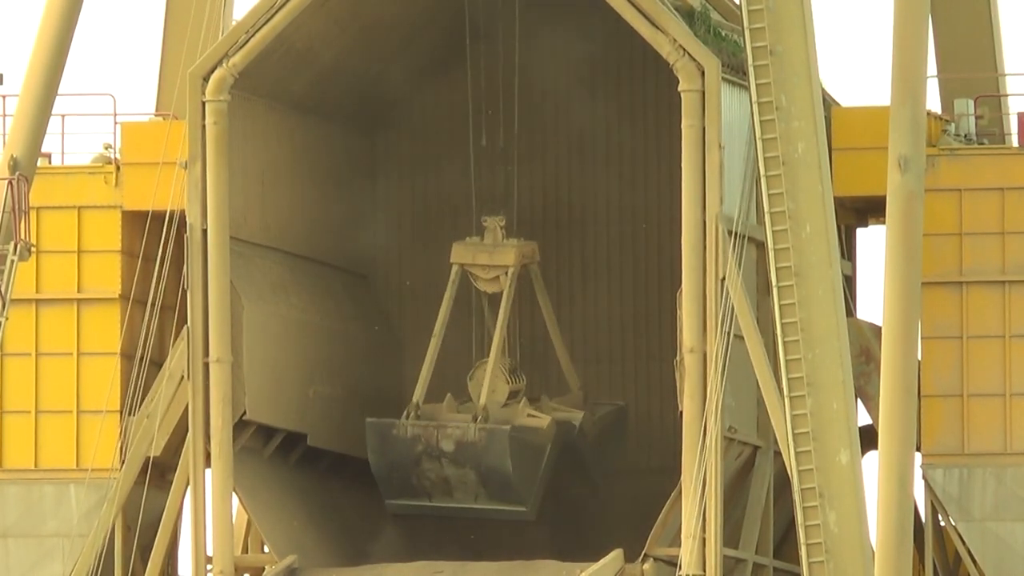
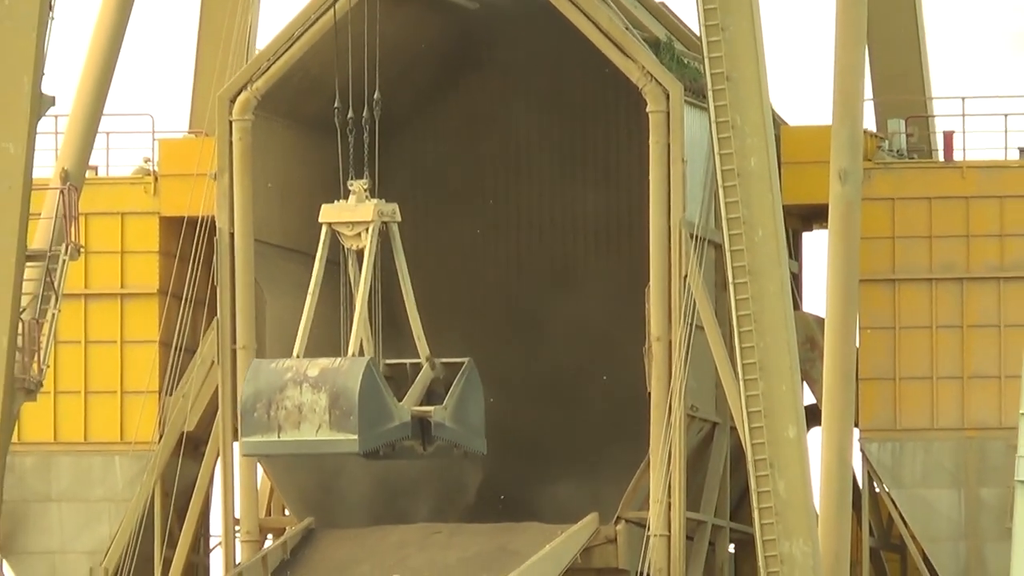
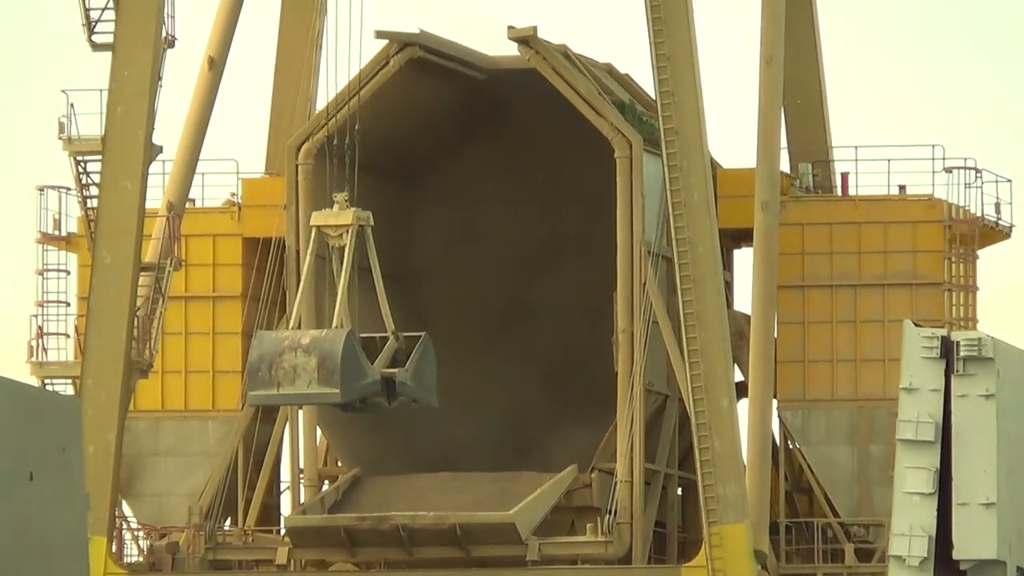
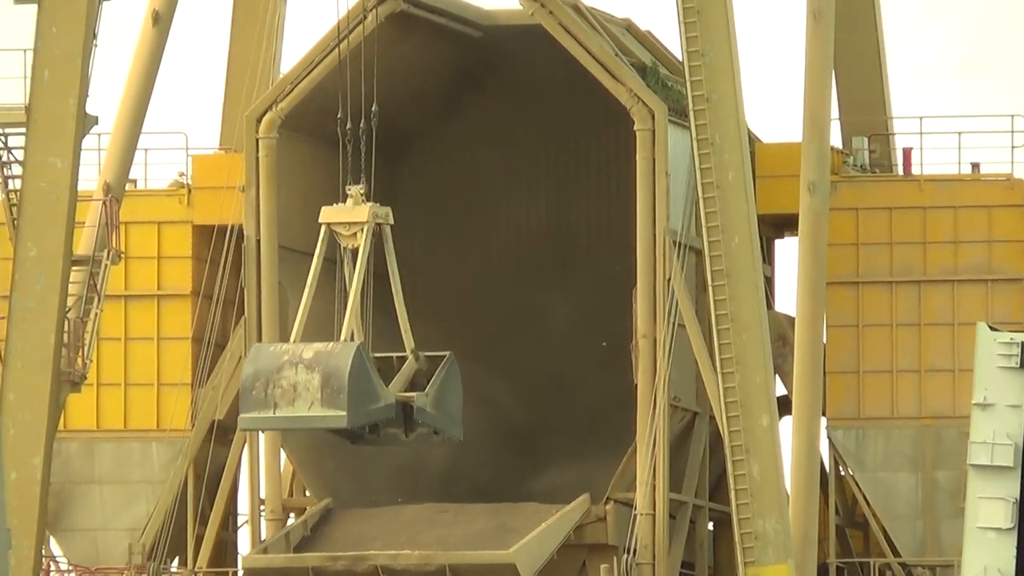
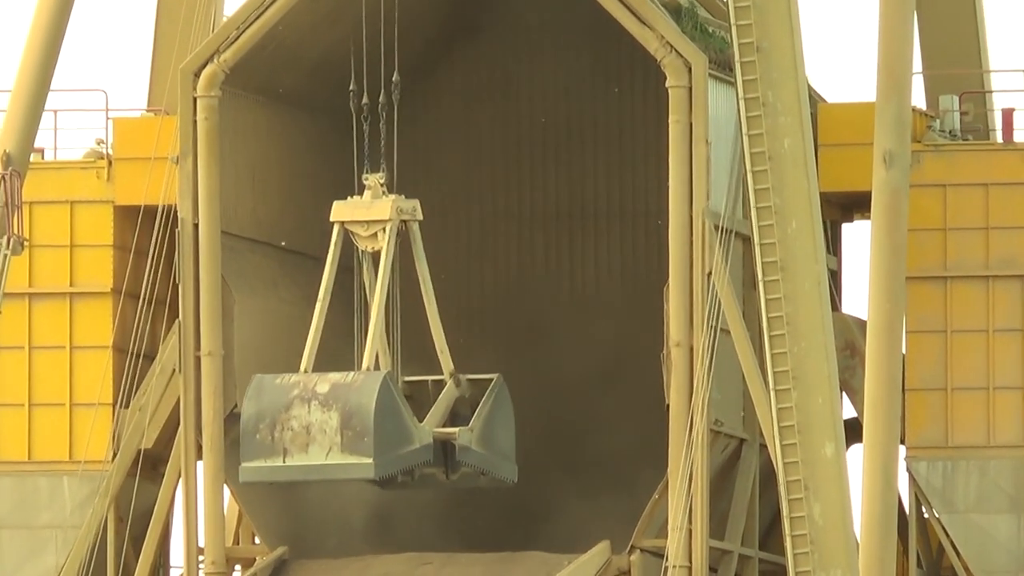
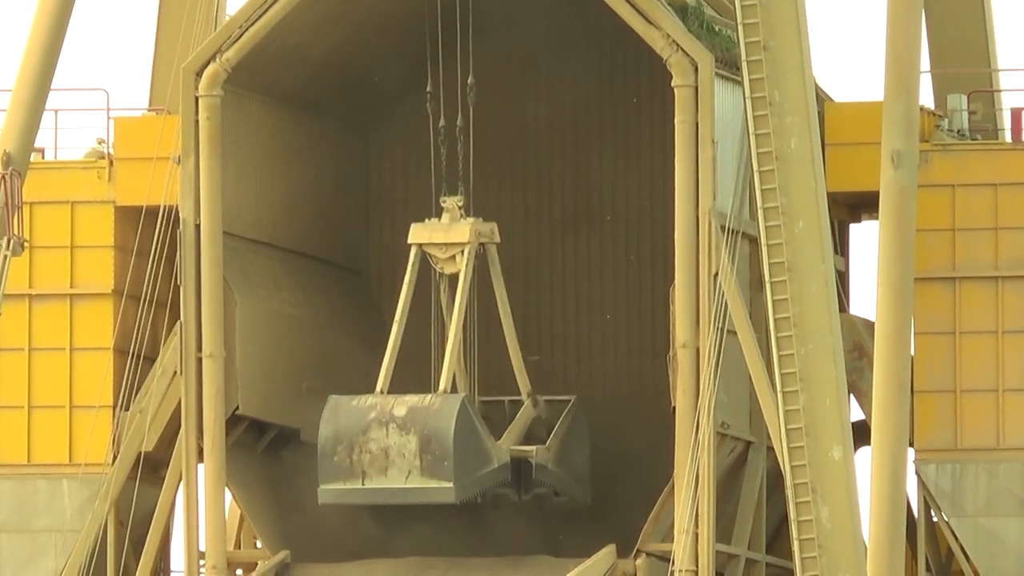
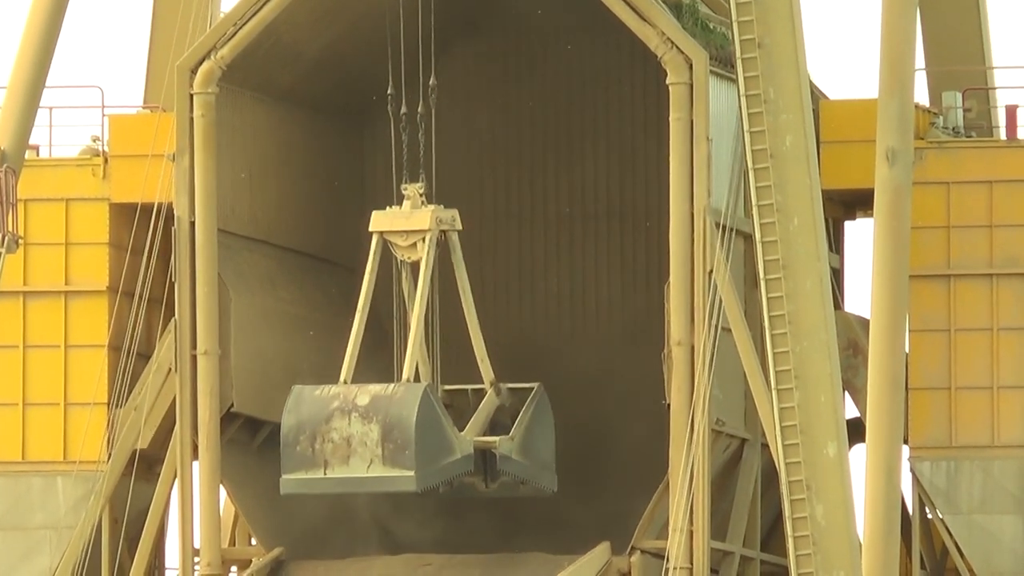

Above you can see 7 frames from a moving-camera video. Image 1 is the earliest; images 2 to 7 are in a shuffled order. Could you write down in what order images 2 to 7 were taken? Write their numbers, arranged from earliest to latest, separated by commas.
6, 7, 5, 2, 4, 3
